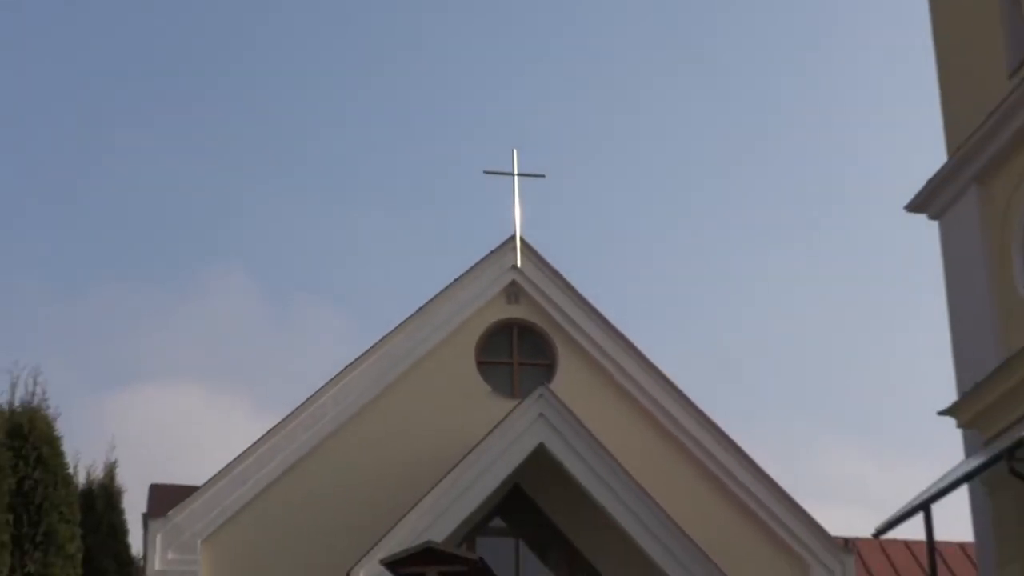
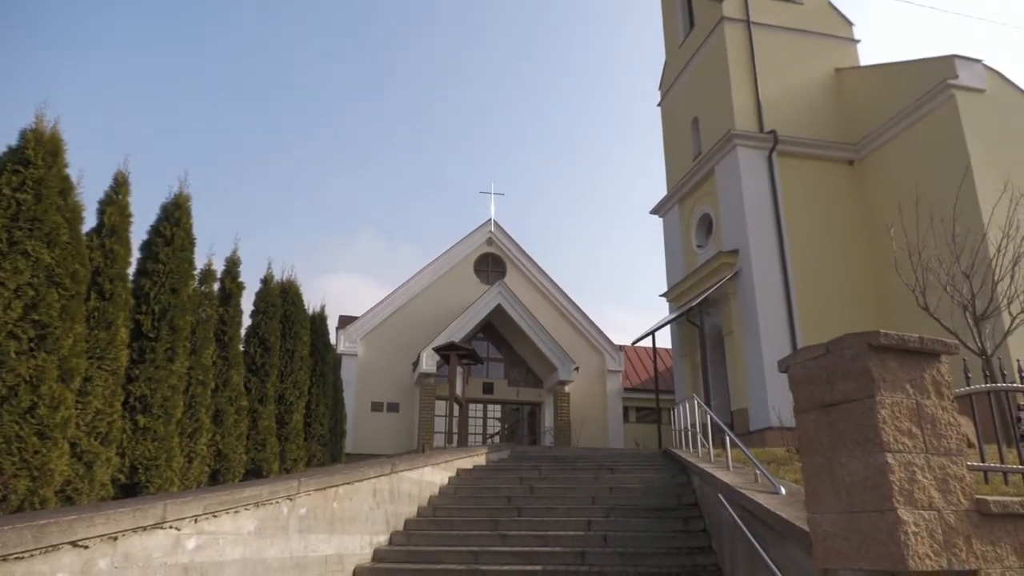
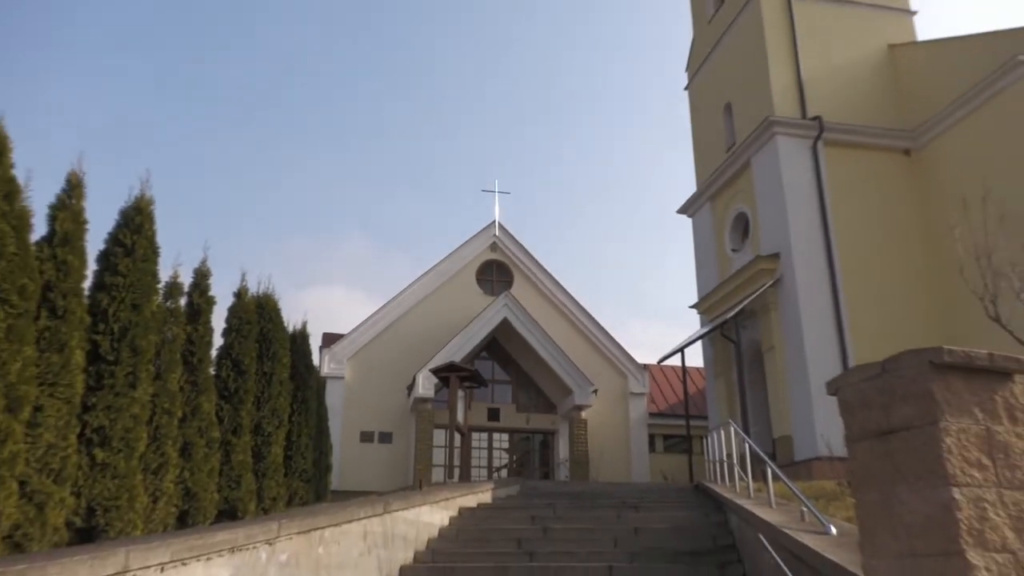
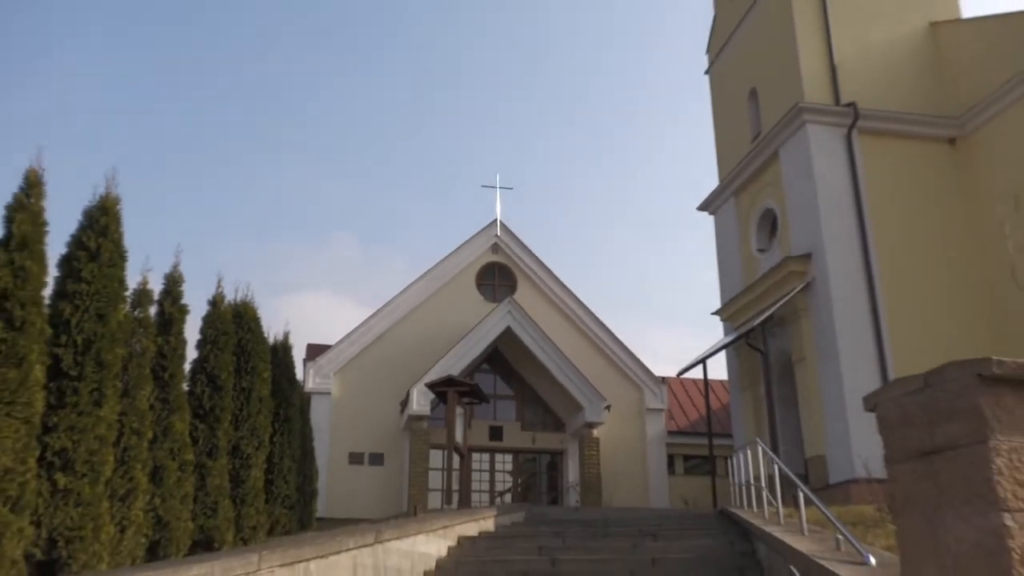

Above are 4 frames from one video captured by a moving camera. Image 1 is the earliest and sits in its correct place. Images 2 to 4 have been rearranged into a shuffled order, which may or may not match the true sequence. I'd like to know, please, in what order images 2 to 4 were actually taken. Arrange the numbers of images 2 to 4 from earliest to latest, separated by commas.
4, 3, 2
